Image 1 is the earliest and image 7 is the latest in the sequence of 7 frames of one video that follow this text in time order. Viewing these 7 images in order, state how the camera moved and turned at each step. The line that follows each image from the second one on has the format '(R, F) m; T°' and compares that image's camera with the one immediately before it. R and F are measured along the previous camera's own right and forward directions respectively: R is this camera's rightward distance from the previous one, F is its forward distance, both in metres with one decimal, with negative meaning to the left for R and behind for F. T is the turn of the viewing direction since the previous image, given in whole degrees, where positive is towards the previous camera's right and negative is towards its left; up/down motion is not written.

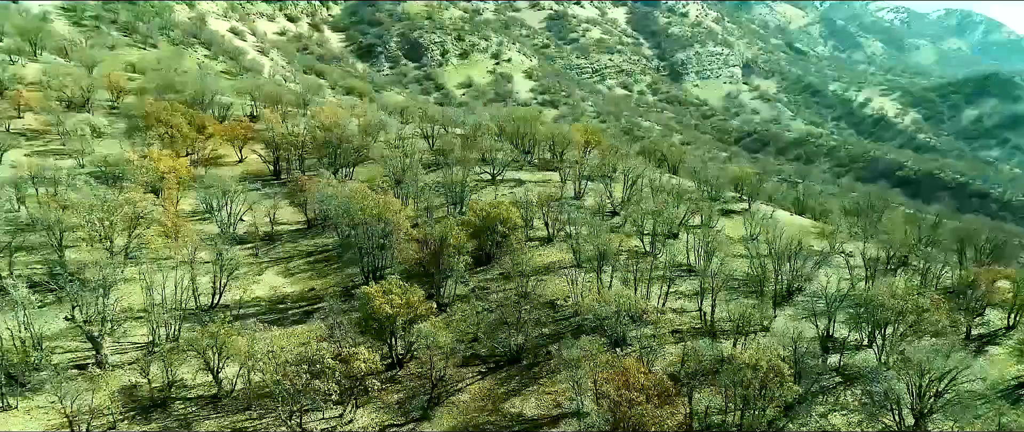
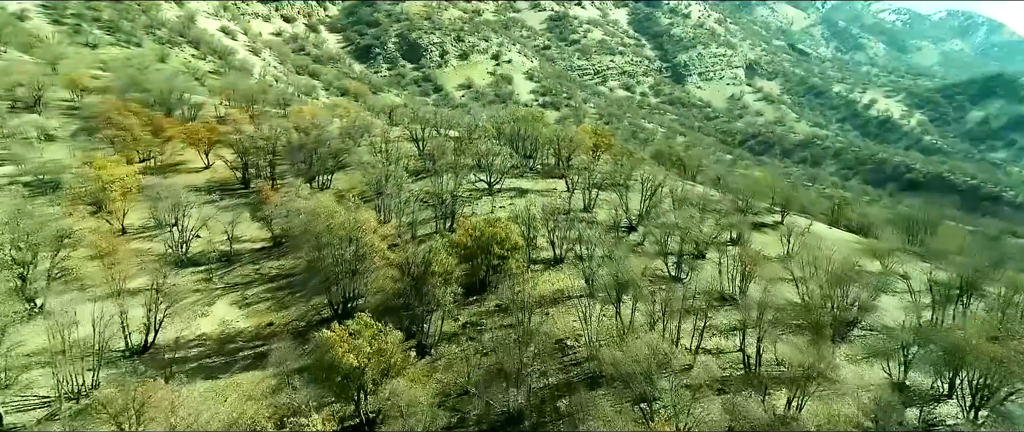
(0.0, +2.2) m; 0°
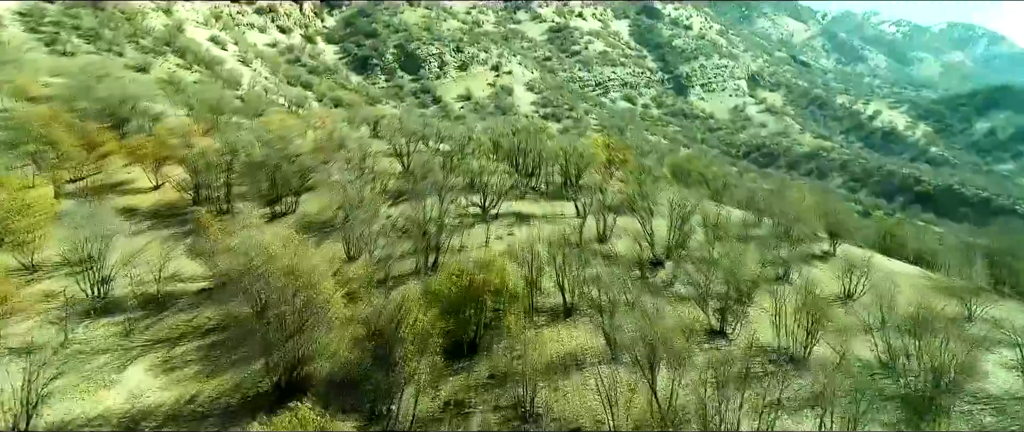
(0.0, +2.5) m; 0°
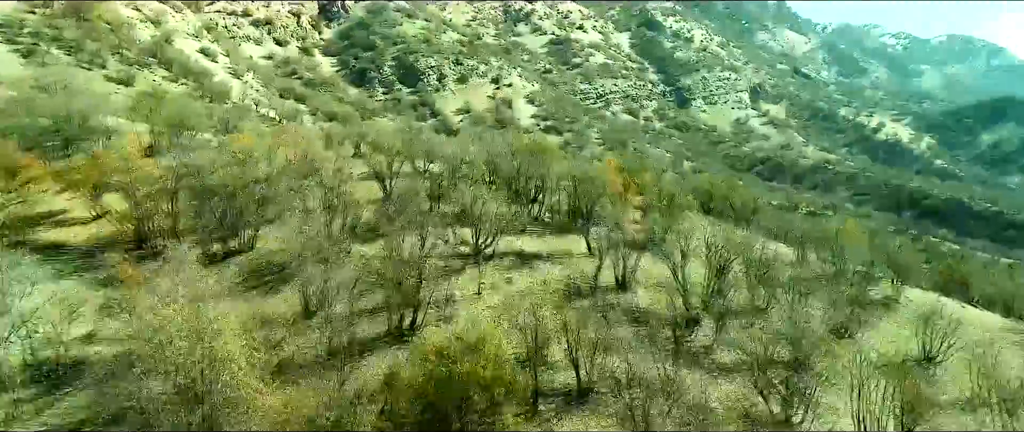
(0.0, +2.2) m; 0°
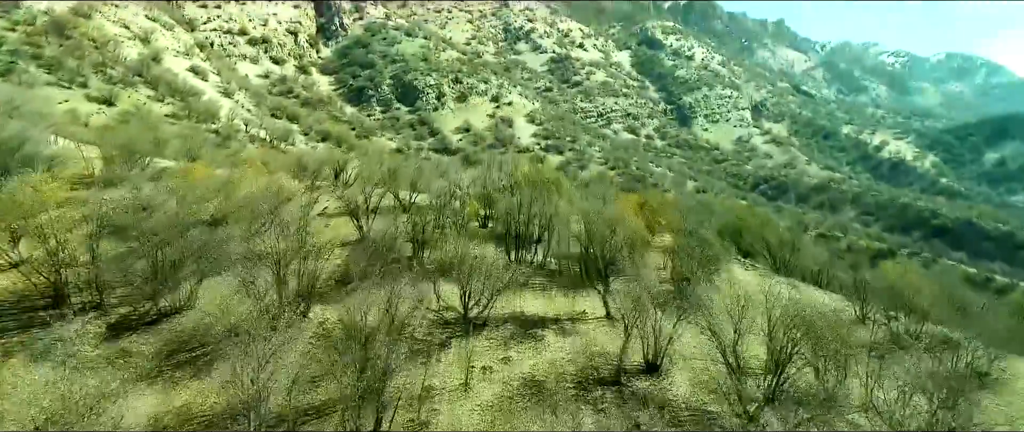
(0.0, +2.1) m; 0°
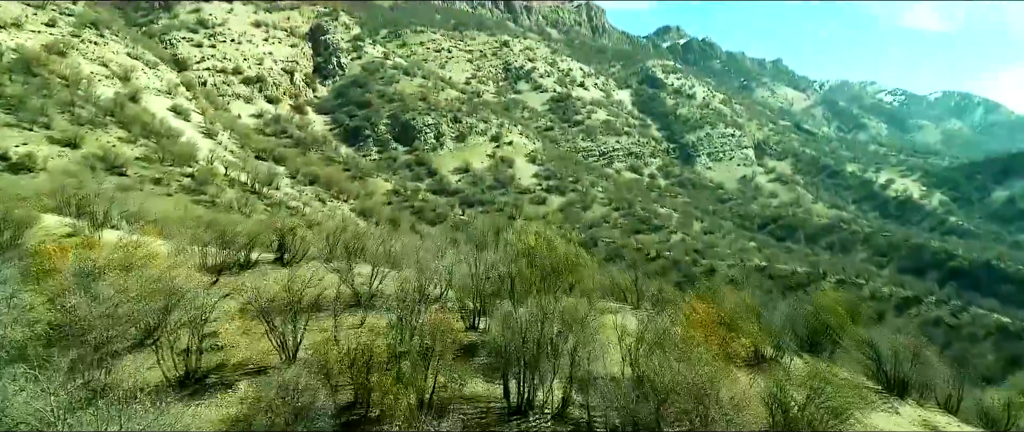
(0.0, +3.7) m; 0°
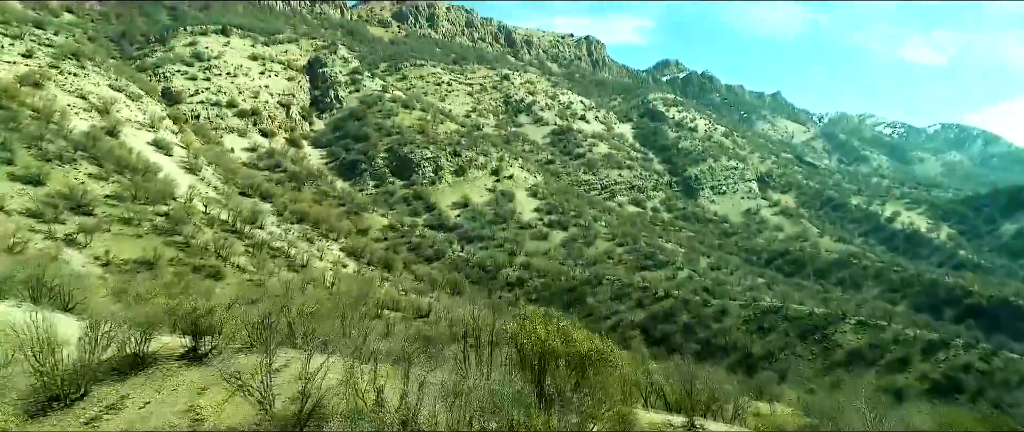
(0.0, +3.1) m; 0°
